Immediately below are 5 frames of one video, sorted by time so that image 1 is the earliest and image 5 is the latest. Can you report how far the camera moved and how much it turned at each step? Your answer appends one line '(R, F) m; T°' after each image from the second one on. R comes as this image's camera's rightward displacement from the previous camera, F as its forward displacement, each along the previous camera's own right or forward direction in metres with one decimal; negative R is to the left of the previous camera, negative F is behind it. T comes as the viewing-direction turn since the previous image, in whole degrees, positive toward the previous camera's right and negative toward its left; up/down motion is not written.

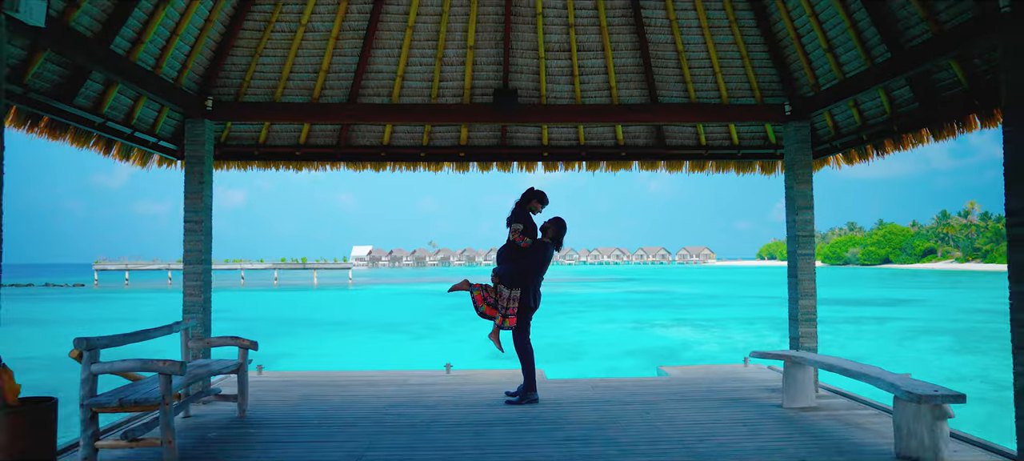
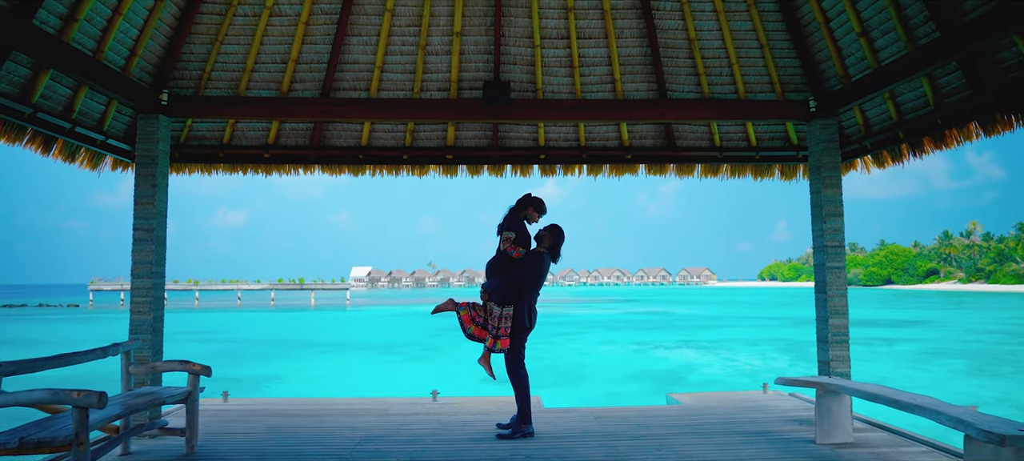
(+0.1, +0.6) m; 0°
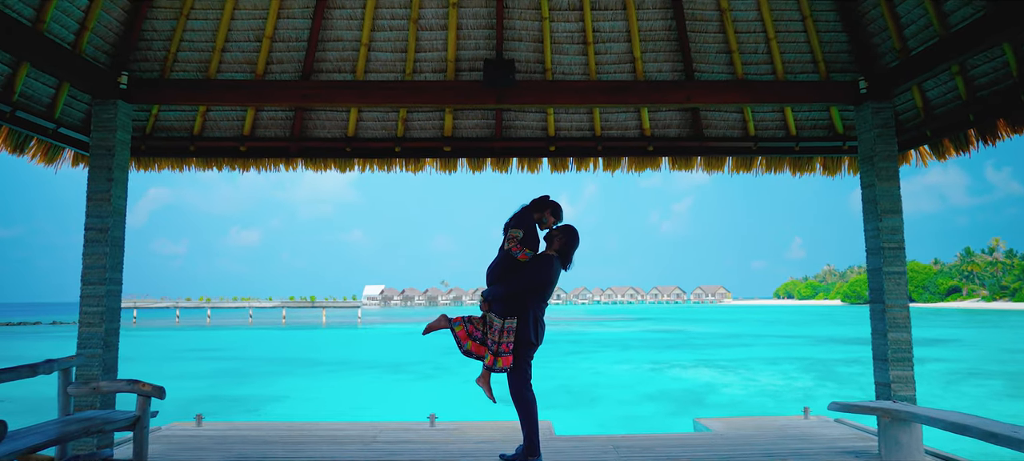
(+0.1, +0.6) m; -1°
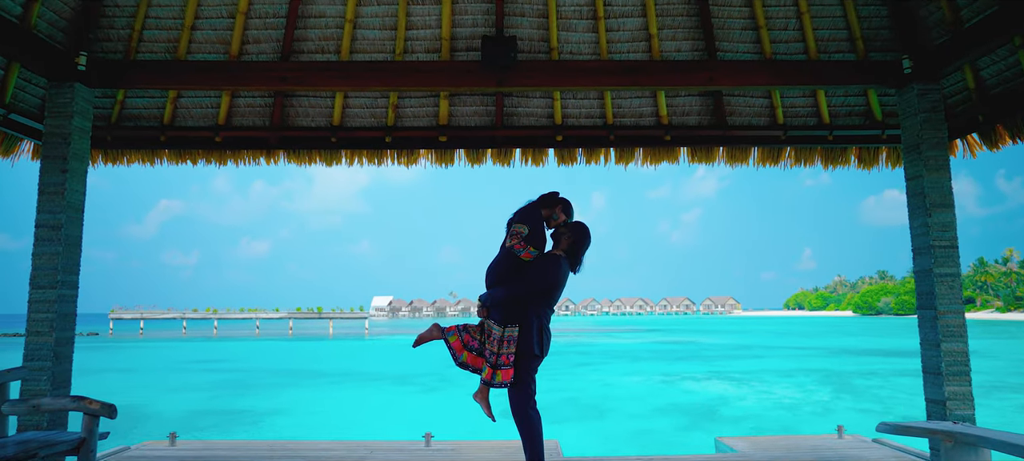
(0.0, +0.4) m; -1°
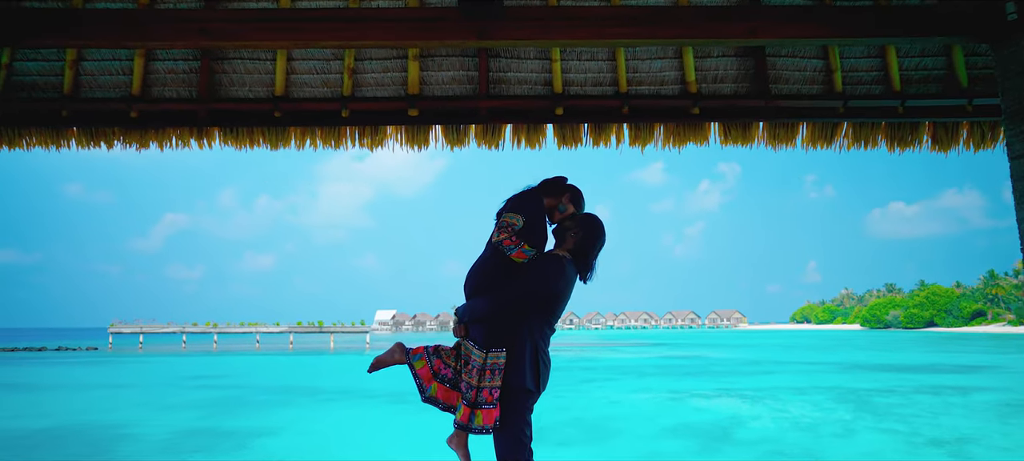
(+0.1, +0.9) m; 0°
